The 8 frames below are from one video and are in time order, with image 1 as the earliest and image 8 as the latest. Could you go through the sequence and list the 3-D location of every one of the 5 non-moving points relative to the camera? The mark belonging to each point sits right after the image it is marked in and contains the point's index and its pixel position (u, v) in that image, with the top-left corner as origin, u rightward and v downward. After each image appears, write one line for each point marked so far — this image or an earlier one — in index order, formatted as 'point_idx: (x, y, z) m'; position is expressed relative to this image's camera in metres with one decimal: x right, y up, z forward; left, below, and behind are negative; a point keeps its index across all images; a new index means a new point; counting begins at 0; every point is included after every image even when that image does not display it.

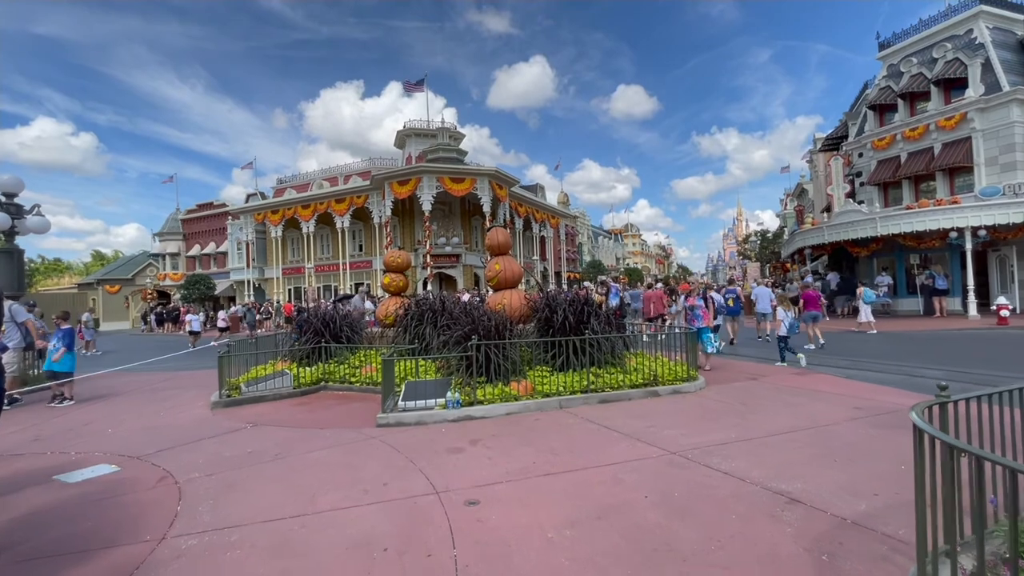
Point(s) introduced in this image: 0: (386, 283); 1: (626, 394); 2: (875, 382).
0: (-3.1, +0.1, +11.6) m
1: (+1.7, -1.6, +7.3) m
2: (+6.7, -1.7, +8.7) m
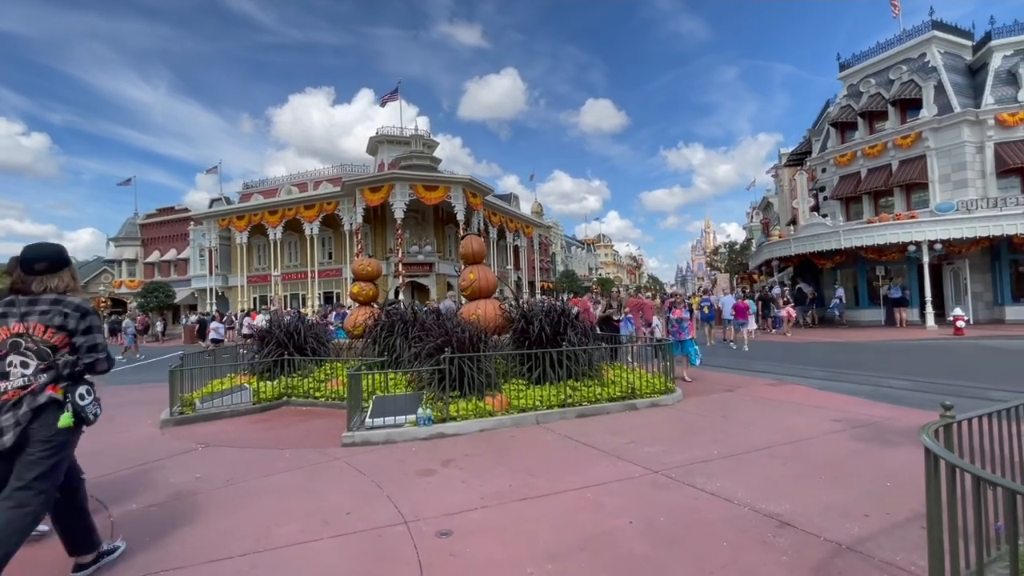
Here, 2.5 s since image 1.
0: (-3.7, -0.1, +11.2) m
1: (+1.4, -1.8, +7.1) m
2: (+6.2, -2.0, +8.8) m
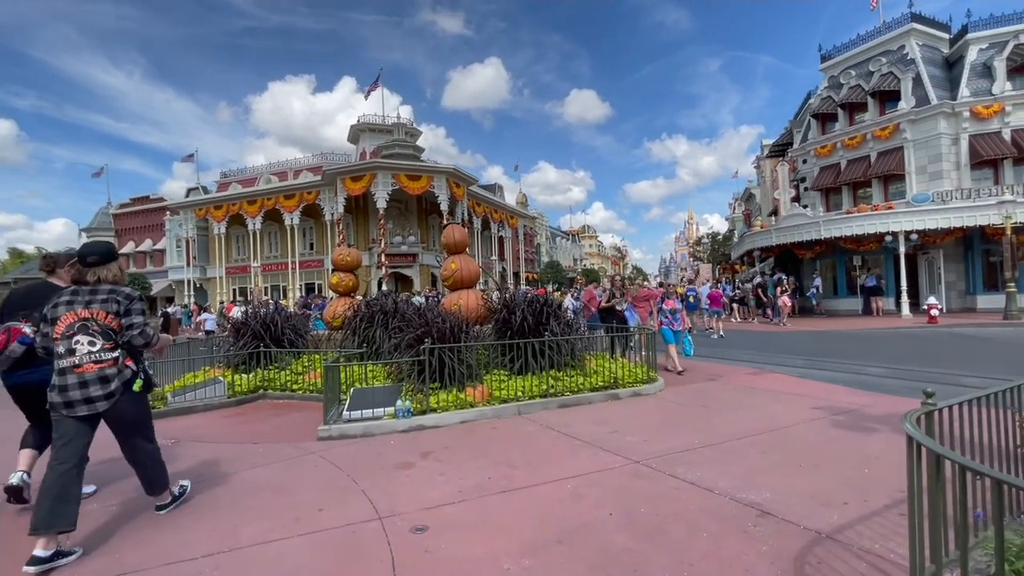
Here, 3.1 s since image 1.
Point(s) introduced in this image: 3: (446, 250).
0: (-4.1, +0.1, +10.9) m
1: (+1.1, -1.6, +7.0) m
2: (+5.9, -1.8, +8.9) m
3: (-1.4, +0.8, +10.0) m
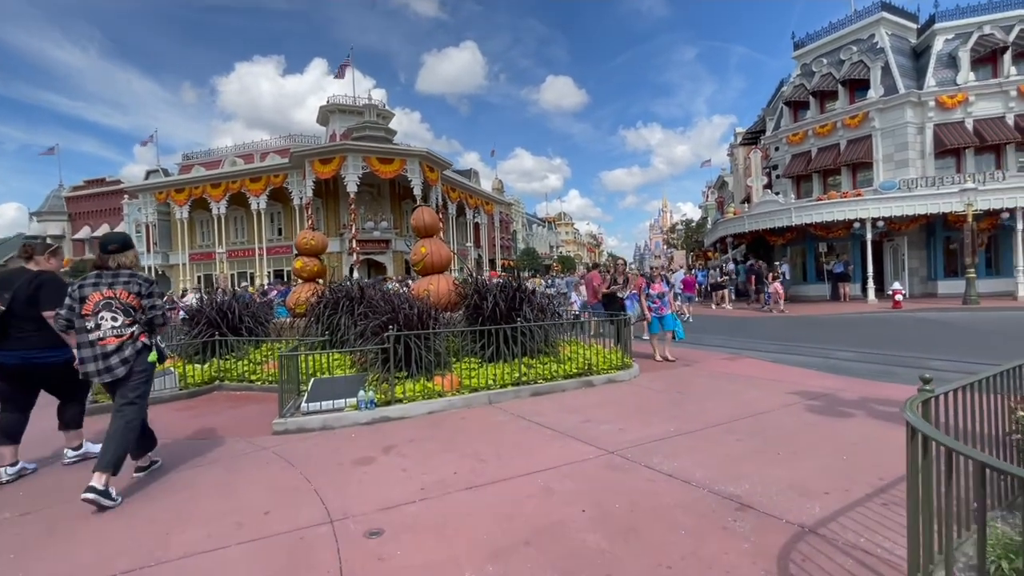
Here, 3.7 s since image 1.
0: (-4.7, +0.4, +10.4) m
1: (+0.7, -1.4, +6.8) m
2: (+5.4, -1.5, +9.0) m
3: (-1.9, +1.1, +9.6) m
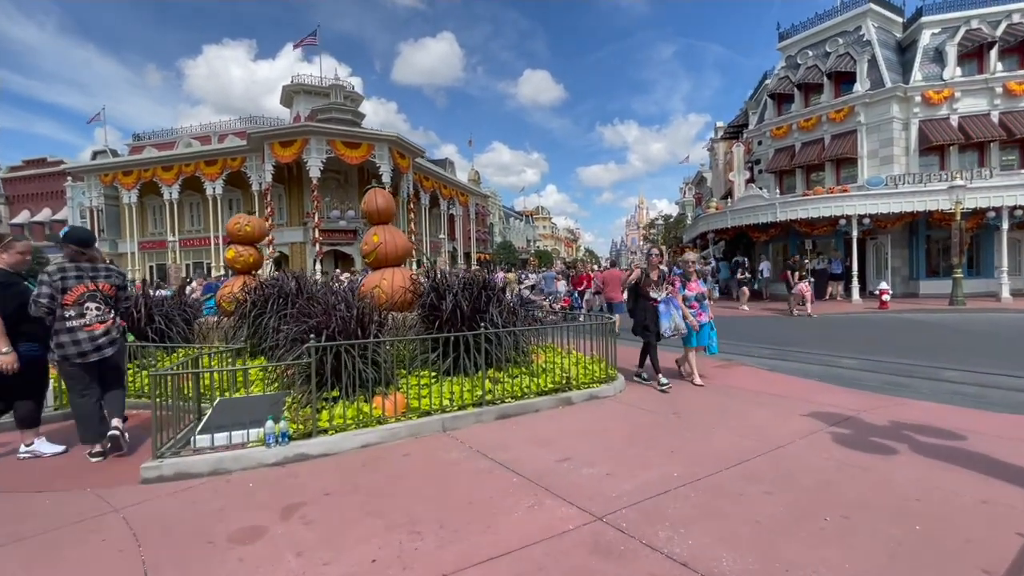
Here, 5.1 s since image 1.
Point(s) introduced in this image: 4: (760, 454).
0: (-5.3, +0.6, +8.9) m
1: (+0.2, -1.4, +5.6) m
2: (+4.8, -1.5, +8.0) m
3: (-2.5, +1.2, +8.2) m
4: (+2.2, -1.5, +4.2) m
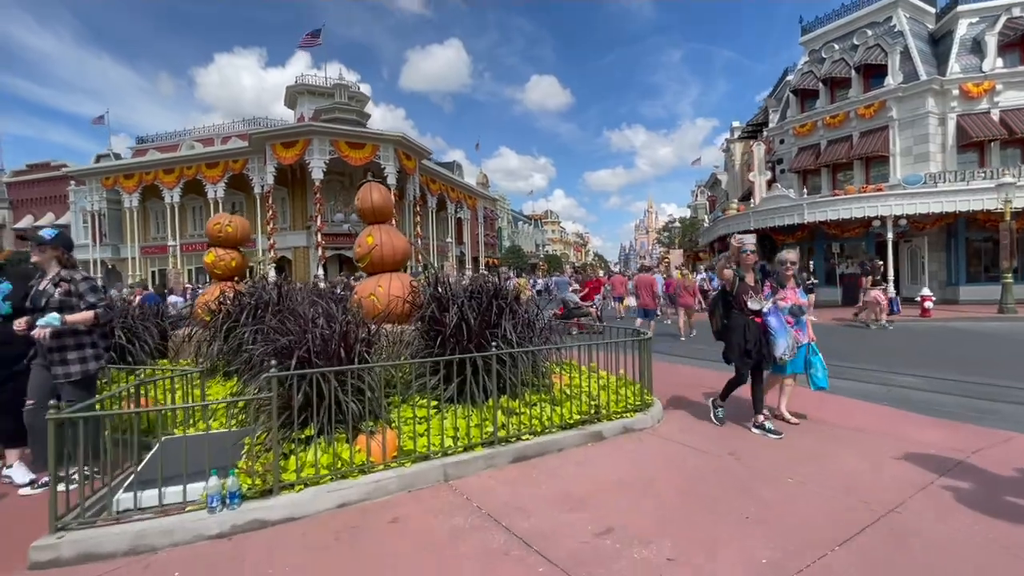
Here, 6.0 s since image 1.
0: (-5.0, +0.4, +8.0) m
1: (+0.4, -1.5, +4.5) m
2: (+5.0, -1.6, +6.8) m
3: (-2.3, +1.1, +7.2) m
4: (+2.4, -1.5, +3.1) m
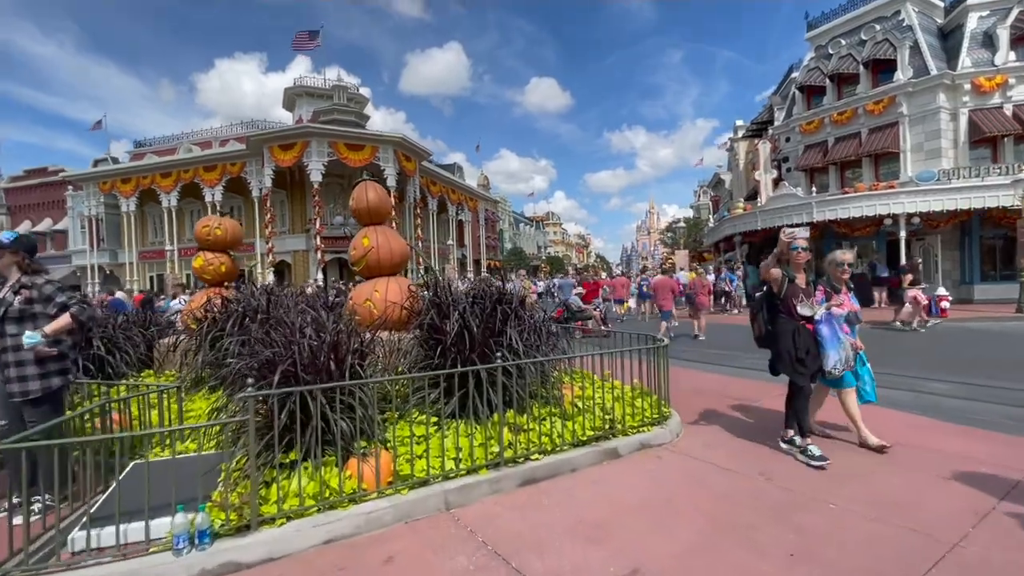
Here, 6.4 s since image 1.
0: (-5.0, +0.3, +7.6) m
1: (+0.5, -1.5, +4.1) m
2: (+5.1, -1.6, +6.4) m
3: (-2.2, +1.0, +6.8) m
4: (+2.4, -1.6, +2.7) m
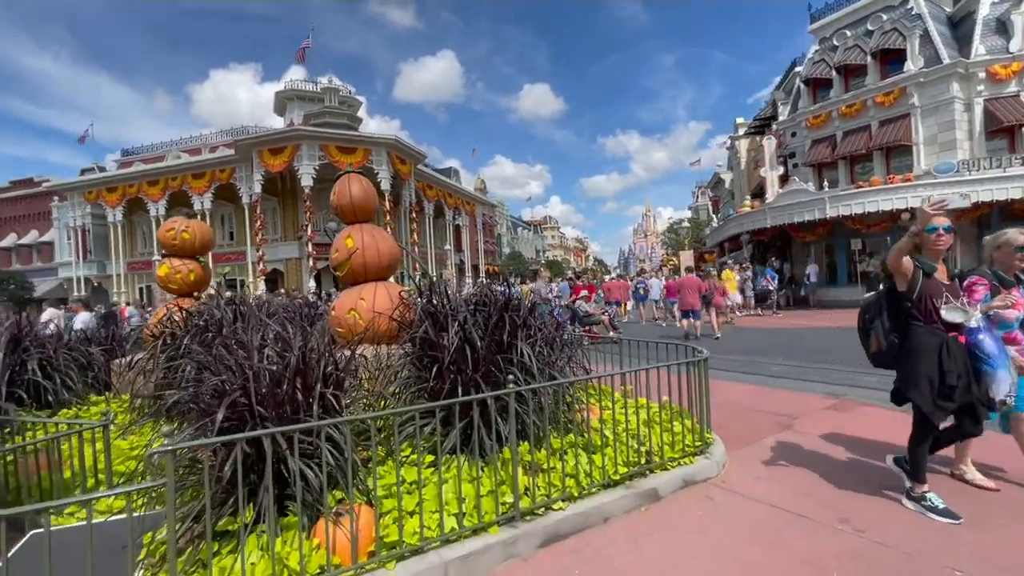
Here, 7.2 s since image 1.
0: (-4.9, +0.2, +6.7) m
1: (+0.6, -1.5, +3.3) m
2: (+5.2, -1.6, +5.6) m
3: (-2.2, +0.9, +6.0) m
4: (+2.6, -1.5, +1.8) m
